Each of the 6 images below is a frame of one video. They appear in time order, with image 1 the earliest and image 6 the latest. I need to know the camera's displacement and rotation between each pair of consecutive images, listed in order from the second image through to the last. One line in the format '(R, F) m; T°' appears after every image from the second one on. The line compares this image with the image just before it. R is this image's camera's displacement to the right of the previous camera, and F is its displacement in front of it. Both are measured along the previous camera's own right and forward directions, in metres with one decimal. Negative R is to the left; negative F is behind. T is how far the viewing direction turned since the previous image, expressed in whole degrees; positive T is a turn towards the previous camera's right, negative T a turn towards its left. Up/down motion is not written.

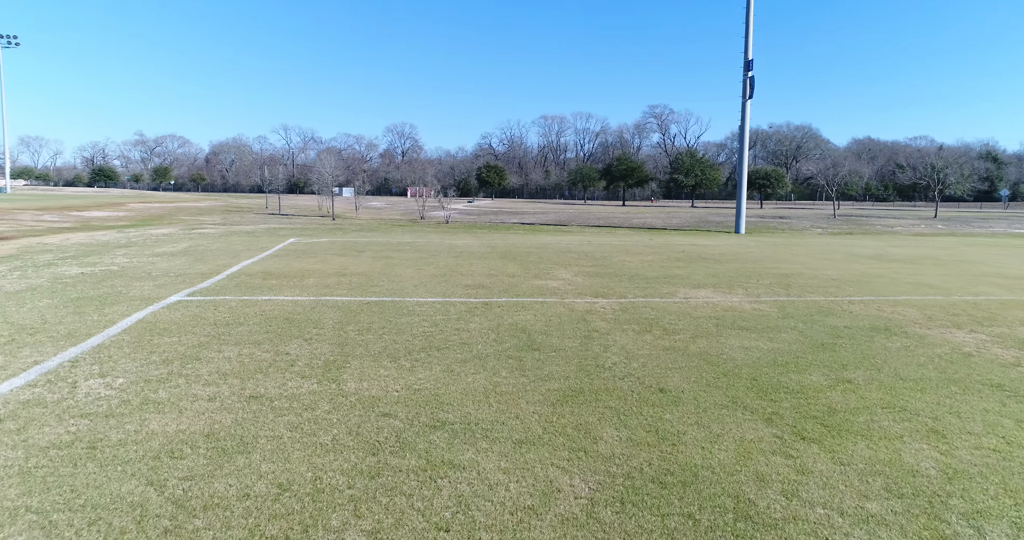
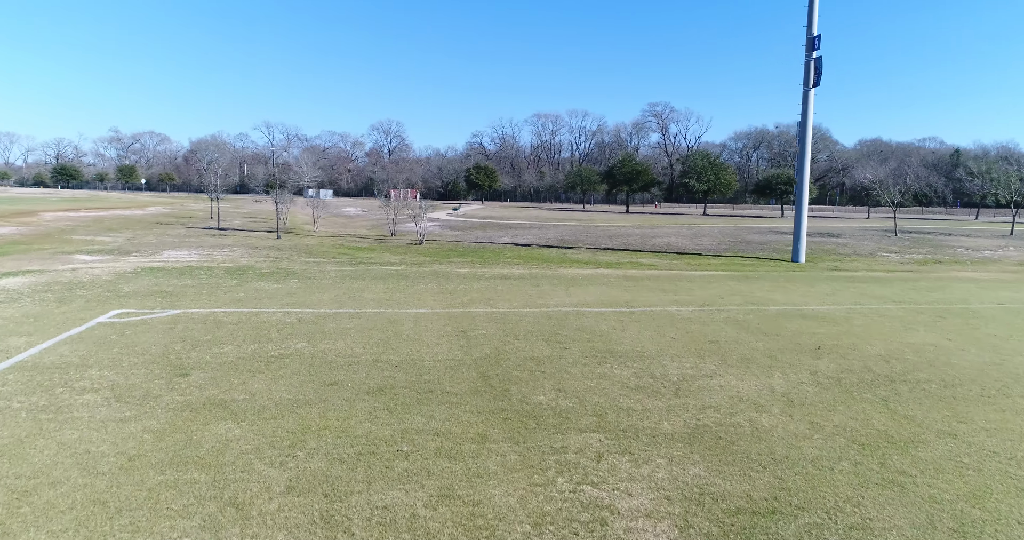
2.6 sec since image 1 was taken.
(0.0, +6.2) m; +1°
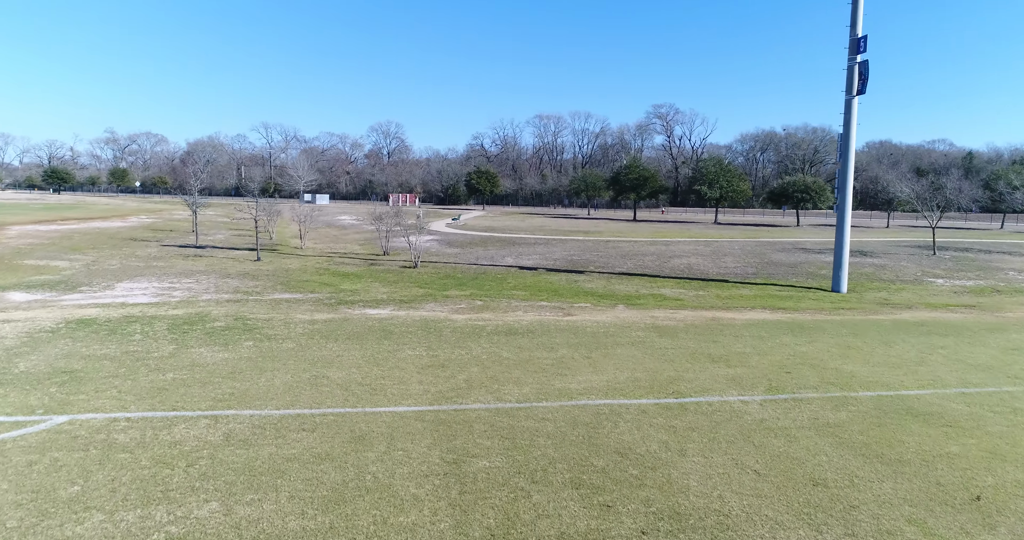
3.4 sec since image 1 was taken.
(-0.1, +2.3) m; 0°
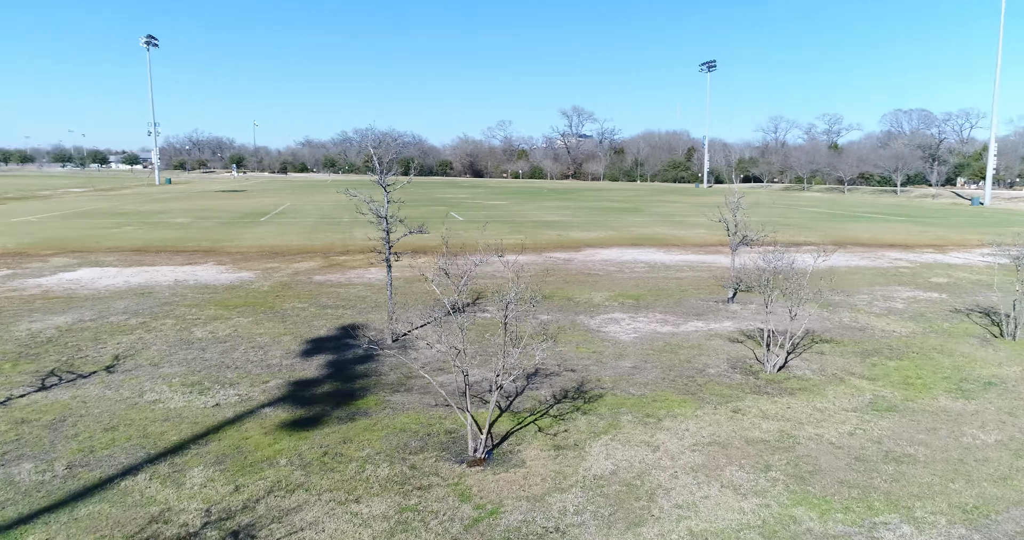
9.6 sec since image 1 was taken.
(+0.8, +1.5) m; -8°
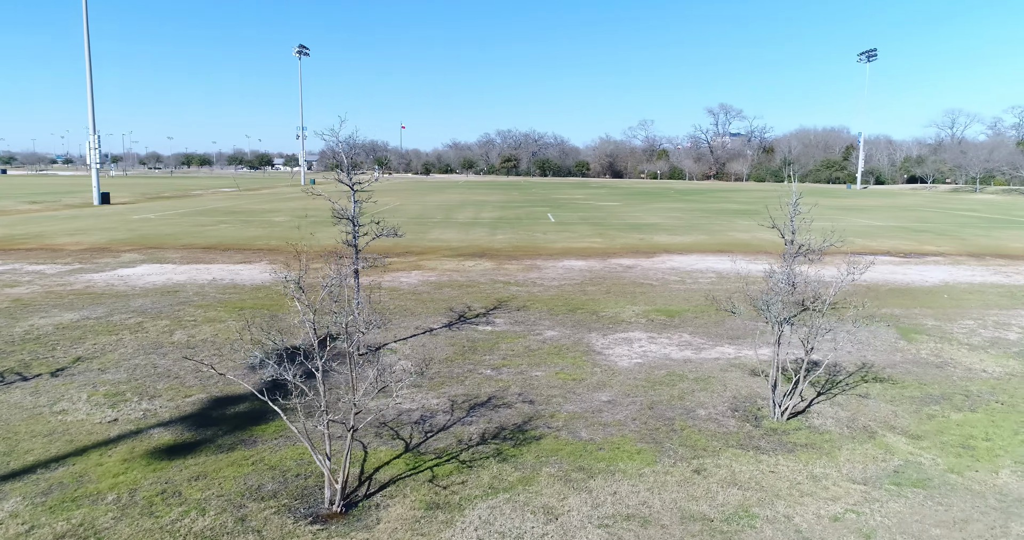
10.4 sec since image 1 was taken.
(+2.3, +1.4) m; -11°
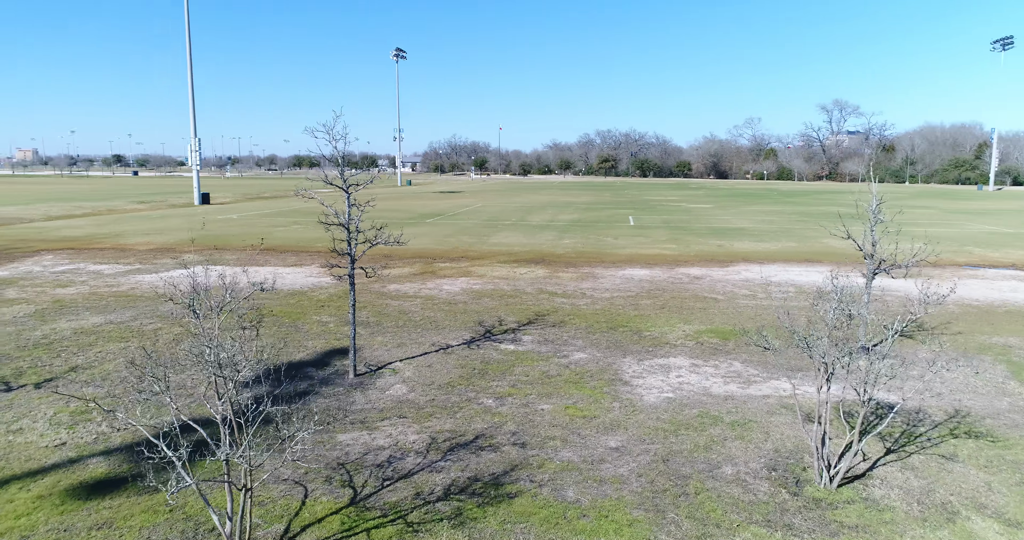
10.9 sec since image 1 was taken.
(+1.1, +1.3) m; -8°
